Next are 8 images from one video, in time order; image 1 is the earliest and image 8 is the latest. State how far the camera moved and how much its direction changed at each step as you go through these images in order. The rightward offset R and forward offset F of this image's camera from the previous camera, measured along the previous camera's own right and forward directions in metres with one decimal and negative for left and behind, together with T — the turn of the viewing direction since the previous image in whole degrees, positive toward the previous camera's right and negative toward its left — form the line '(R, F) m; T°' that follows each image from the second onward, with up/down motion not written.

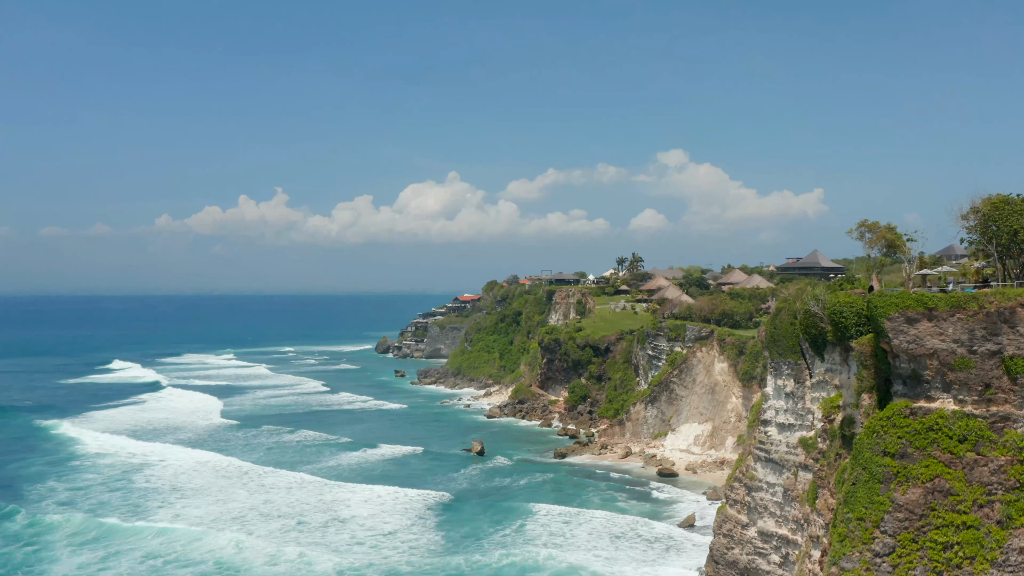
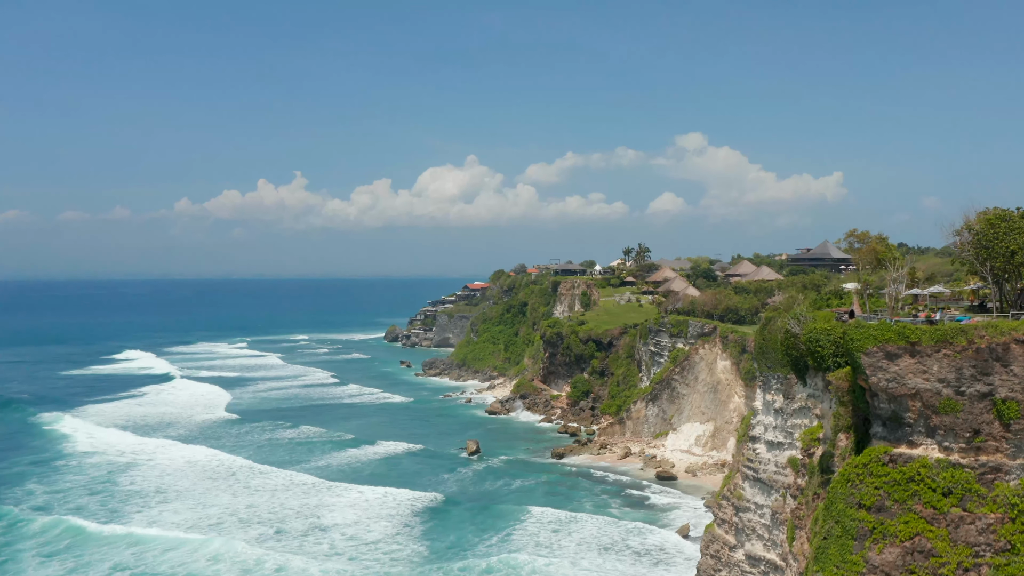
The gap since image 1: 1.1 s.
(+1.1, +1.1) m; -1°
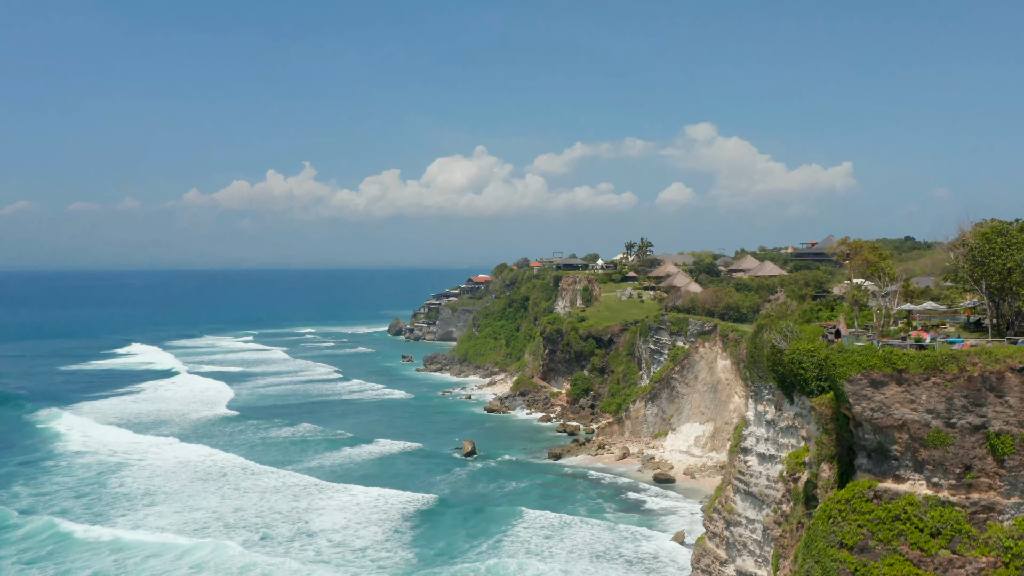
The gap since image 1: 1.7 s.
(+0.6, +0.7) m; -1°
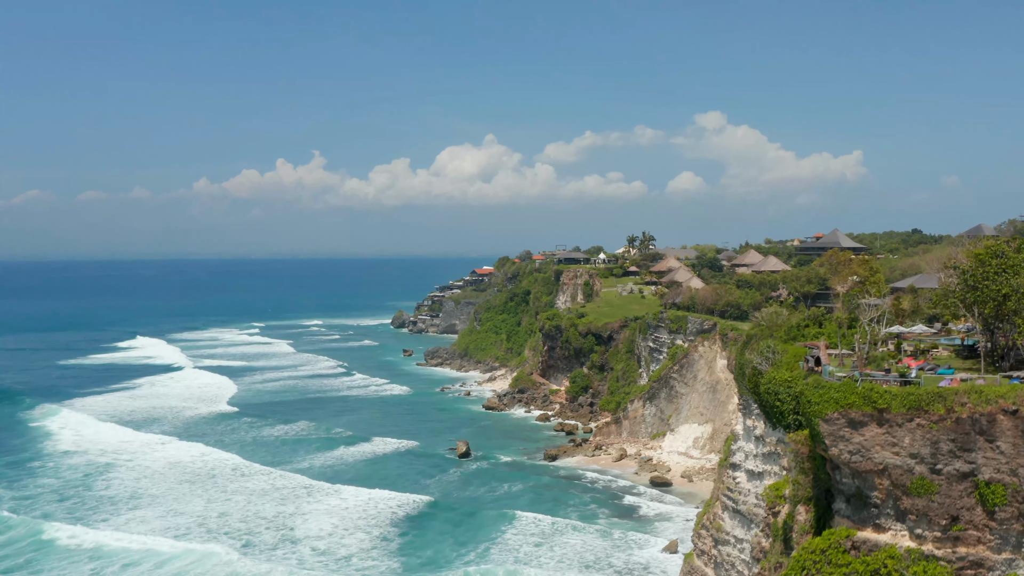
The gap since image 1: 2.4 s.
(+0.7, +0.8) m; -1°
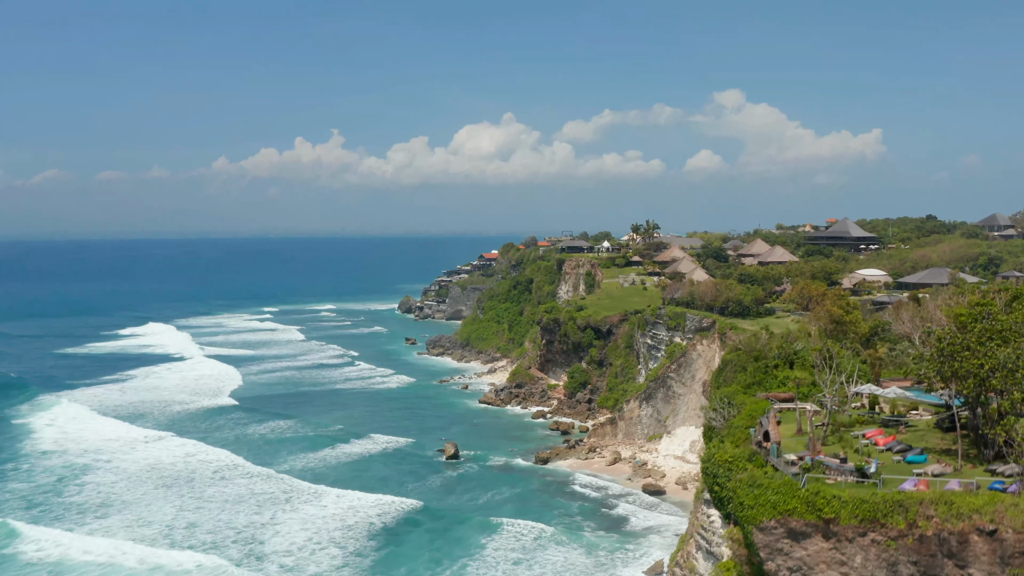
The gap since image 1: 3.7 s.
(+1.3, +1.5) m; -1°
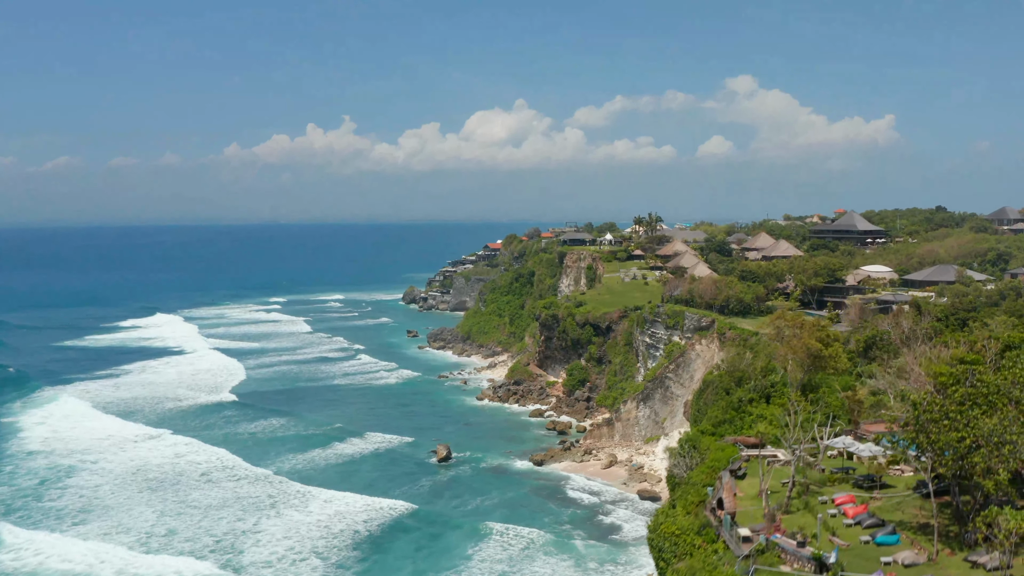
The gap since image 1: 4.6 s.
(+0.8, +0.9) m; -1°
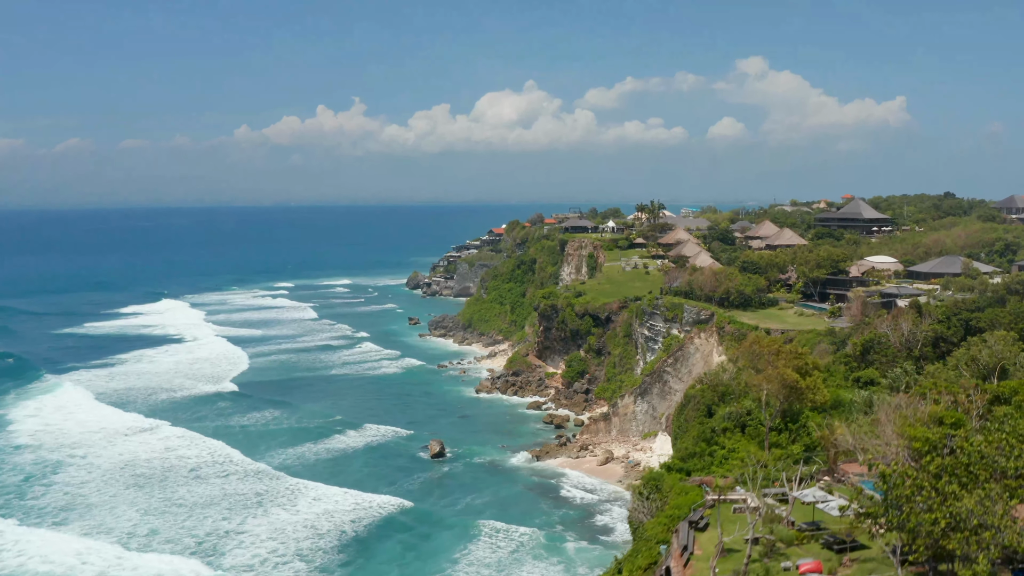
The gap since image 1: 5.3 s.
(+0.7, +0.8) m; -1°
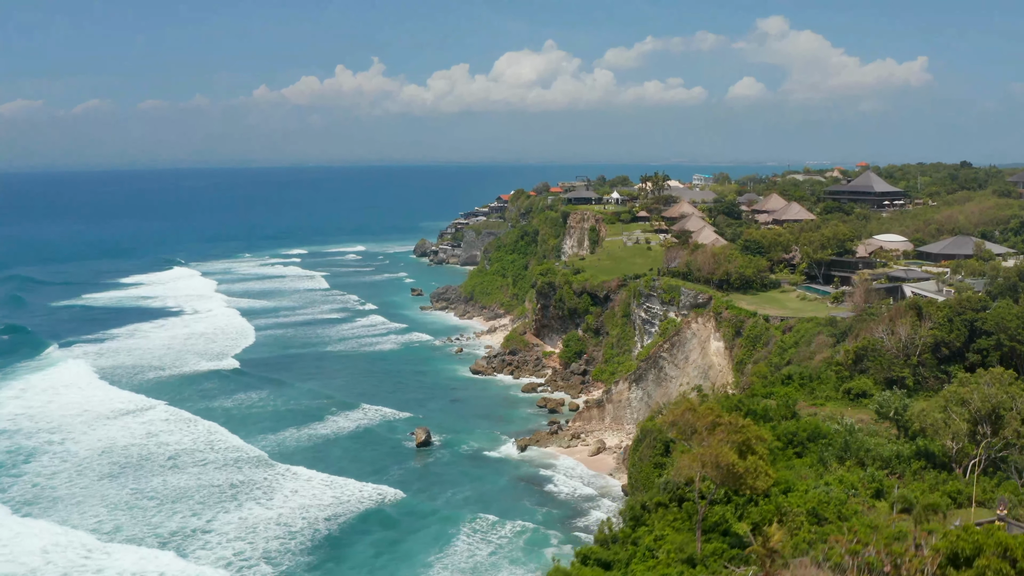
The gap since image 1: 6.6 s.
(+1.4, +1.6) m; -1°
